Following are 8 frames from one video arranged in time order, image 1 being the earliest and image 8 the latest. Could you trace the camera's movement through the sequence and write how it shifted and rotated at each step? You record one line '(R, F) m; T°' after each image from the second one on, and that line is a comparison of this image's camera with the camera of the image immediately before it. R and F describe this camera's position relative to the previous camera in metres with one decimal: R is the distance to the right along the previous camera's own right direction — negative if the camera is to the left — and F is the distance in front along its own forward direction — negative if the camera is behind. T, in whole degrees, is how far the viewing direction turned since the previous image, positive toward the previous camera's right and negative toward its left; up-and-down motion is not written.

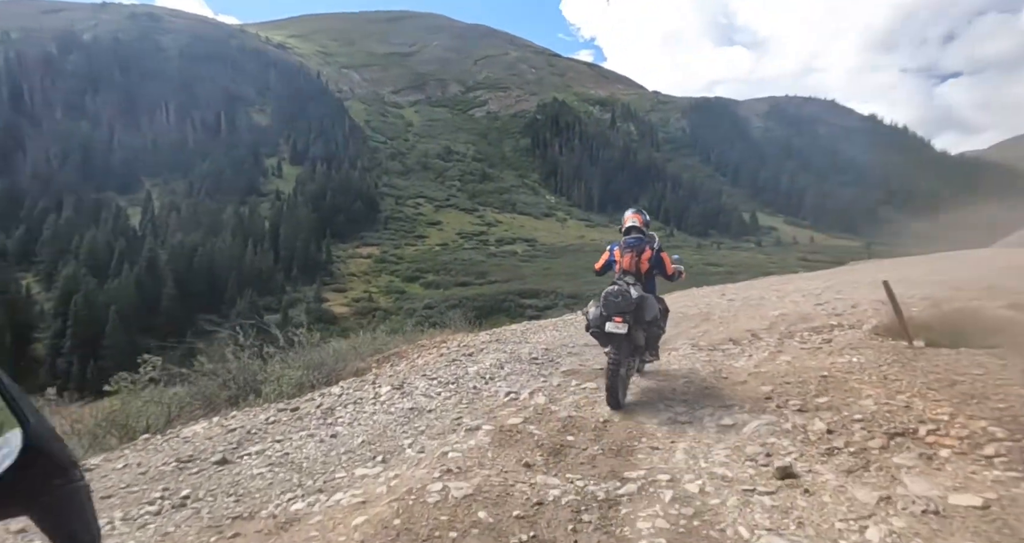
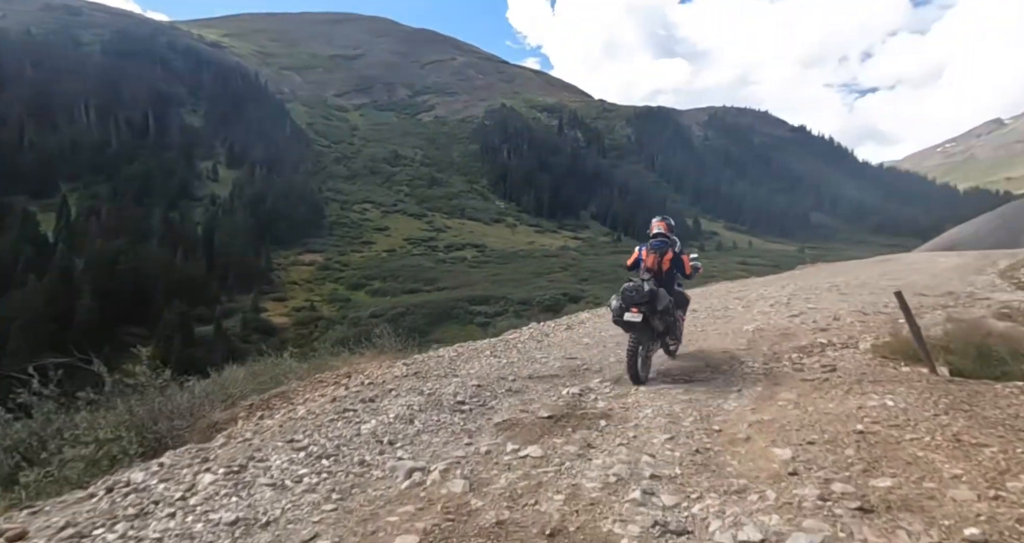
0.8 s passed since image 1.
(+0.2, +1.0) m; +5°
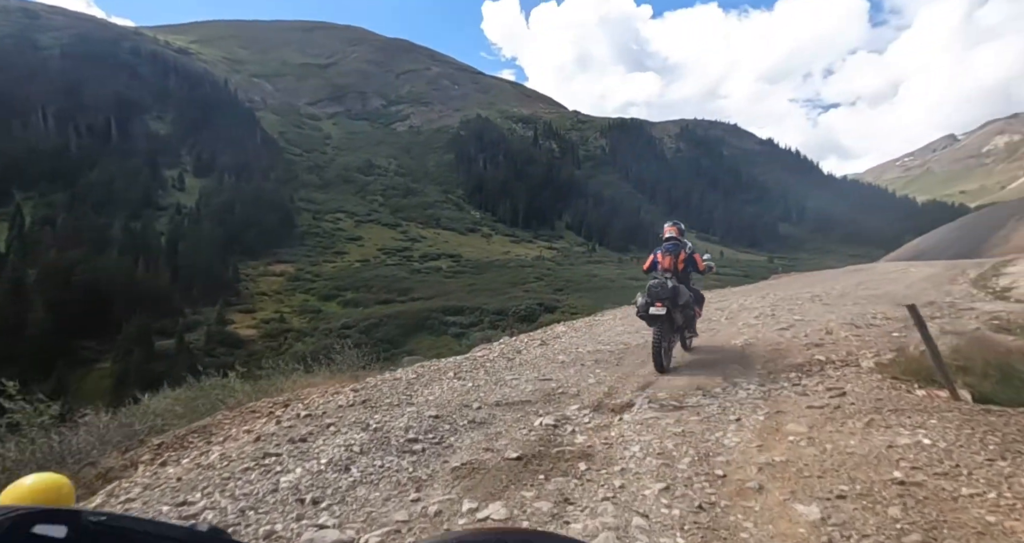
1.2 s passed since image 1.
(+0.1, +0.5) m; +3°
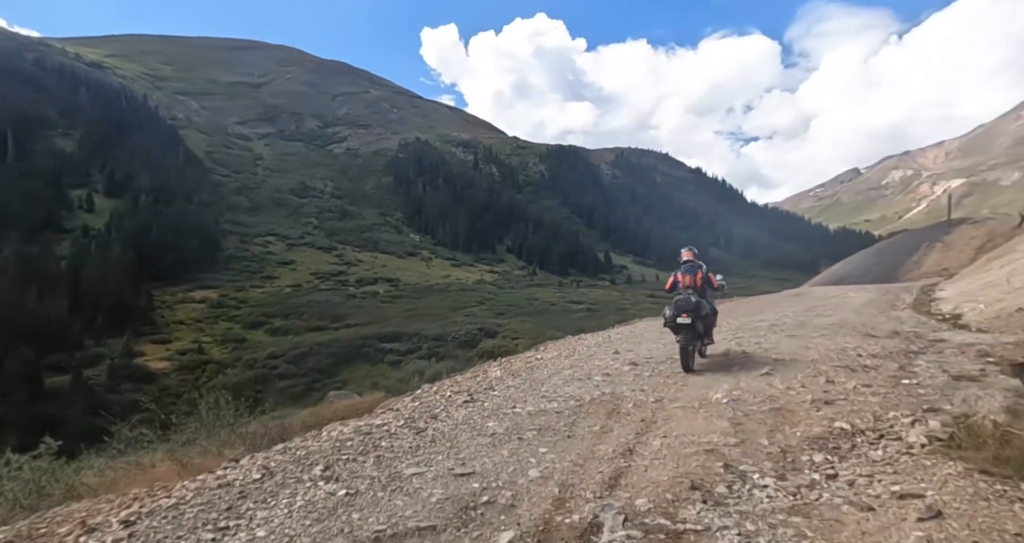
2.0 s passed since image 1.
(+0.2, +1.2) m; +6°
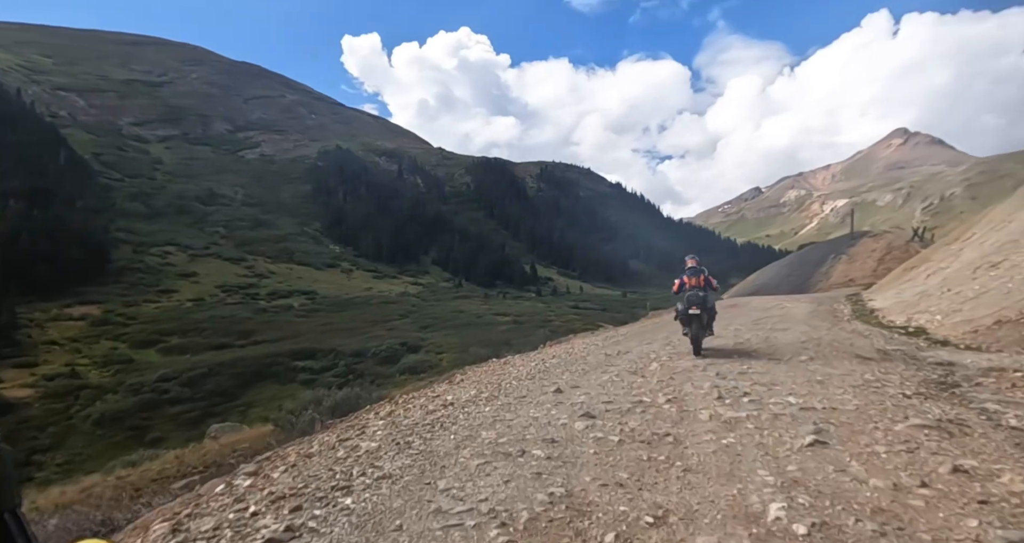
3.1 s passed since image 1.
(+0.2, +1.9) m; +8°
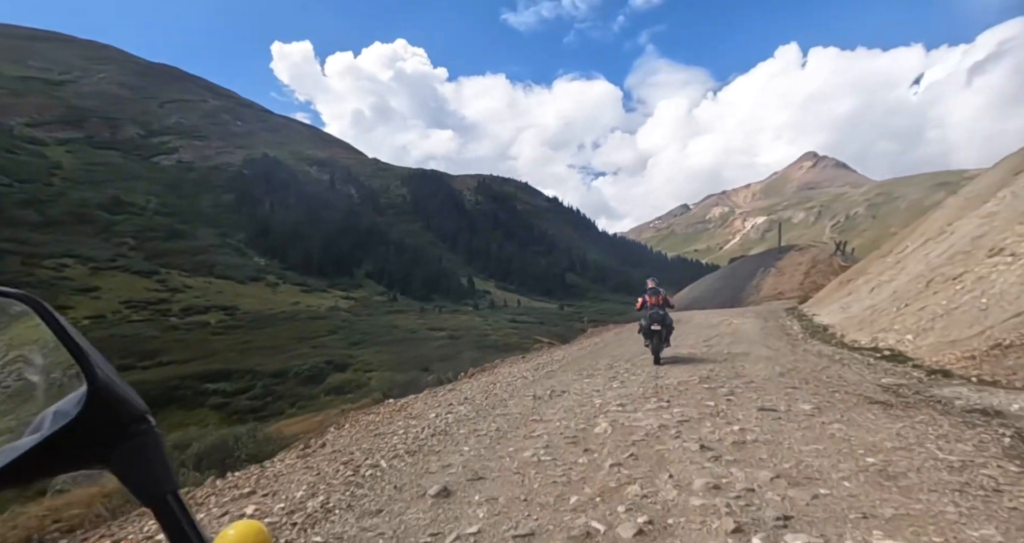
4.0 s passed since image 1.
(+0.4, +1.9) m; +7°
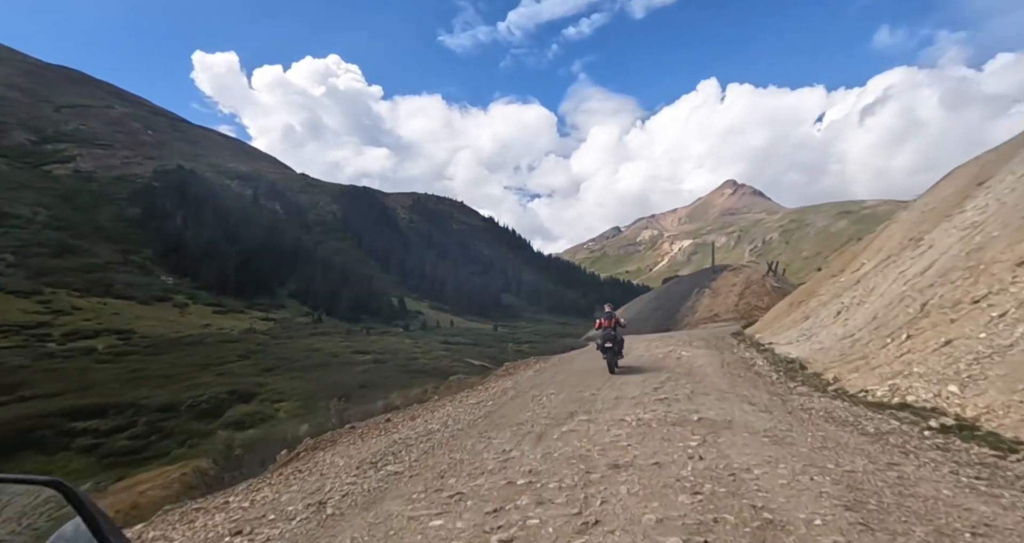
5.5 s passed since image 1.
(+1.0, +3.5) m; +7°
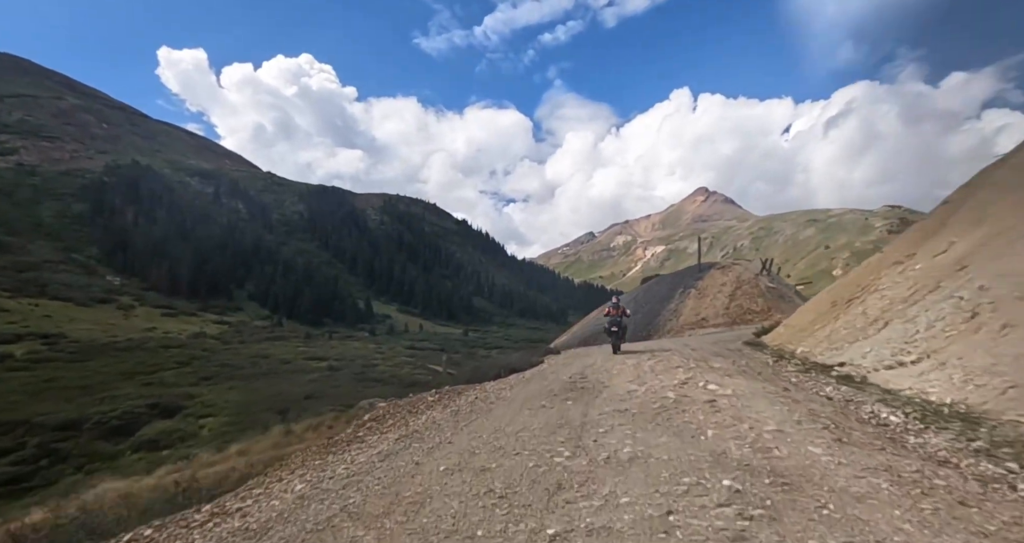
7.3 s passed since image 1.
(+1.2, +6.1) m; +3°
